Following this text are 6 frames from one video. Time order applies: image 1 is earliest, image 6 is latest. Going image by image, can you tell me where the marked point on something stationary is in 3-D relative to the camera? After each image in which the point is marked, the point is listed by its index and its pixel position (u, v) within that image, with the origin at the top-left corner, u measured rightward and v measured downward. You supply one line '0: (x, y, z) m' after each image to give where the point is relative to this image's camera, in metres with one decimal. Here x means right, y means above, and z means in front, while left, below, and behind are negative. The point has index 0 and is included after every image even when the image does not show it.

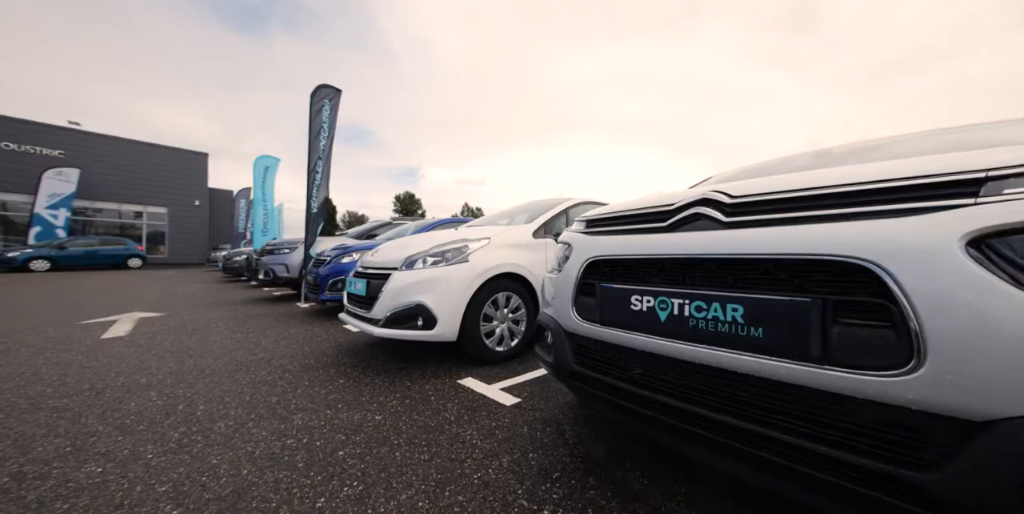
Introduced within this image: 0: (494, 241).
0: (-0.1, +0.1, +3.0) m
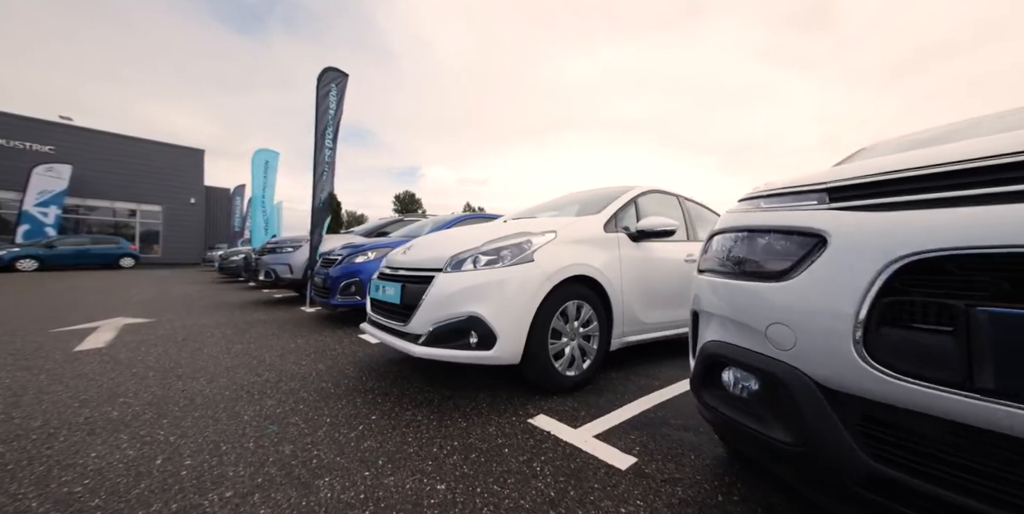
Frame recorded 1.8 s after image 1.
0: (+0.3, +0.1, +2.4) m
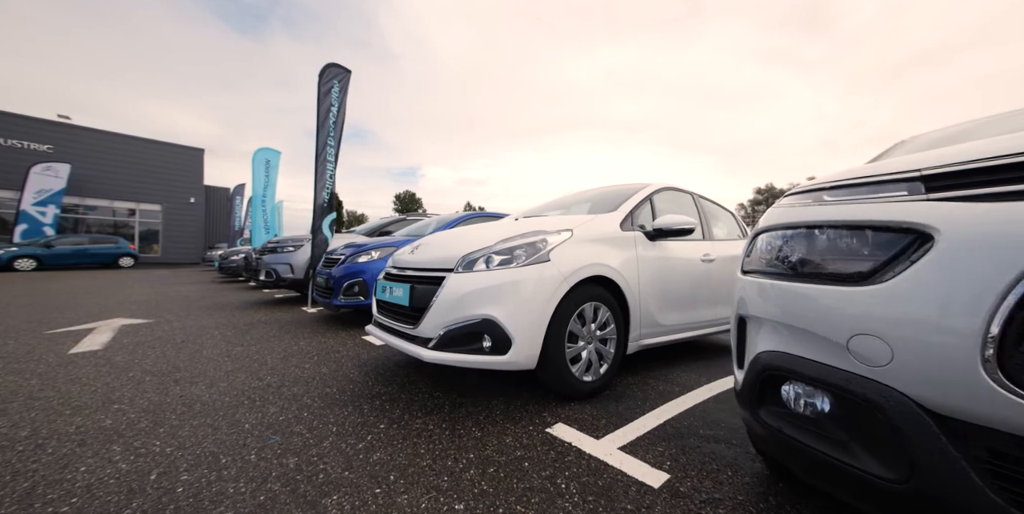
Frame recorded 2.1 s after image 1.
0: (+0.4, +0.1, +2.3) m
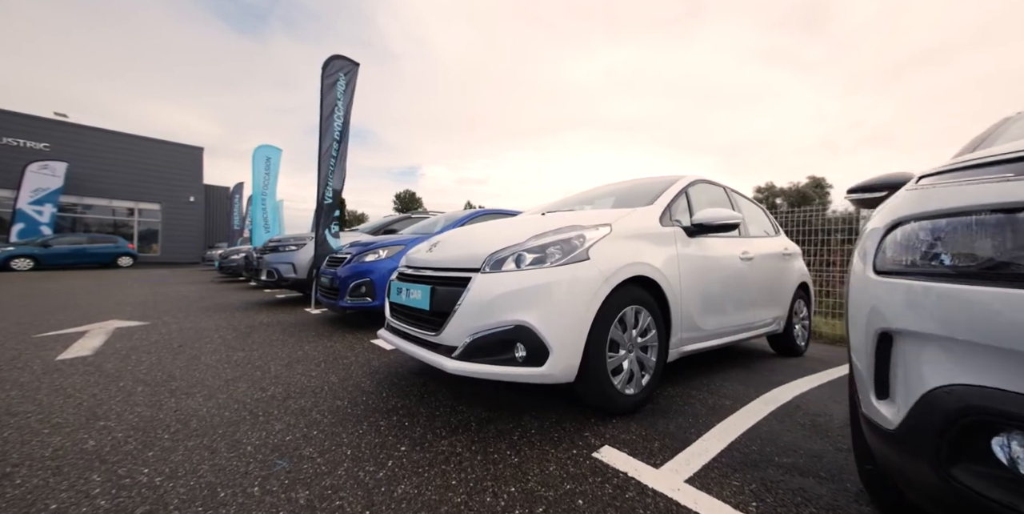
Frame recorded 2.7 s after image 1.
0: (+0.6, +0.2, +2.0) m
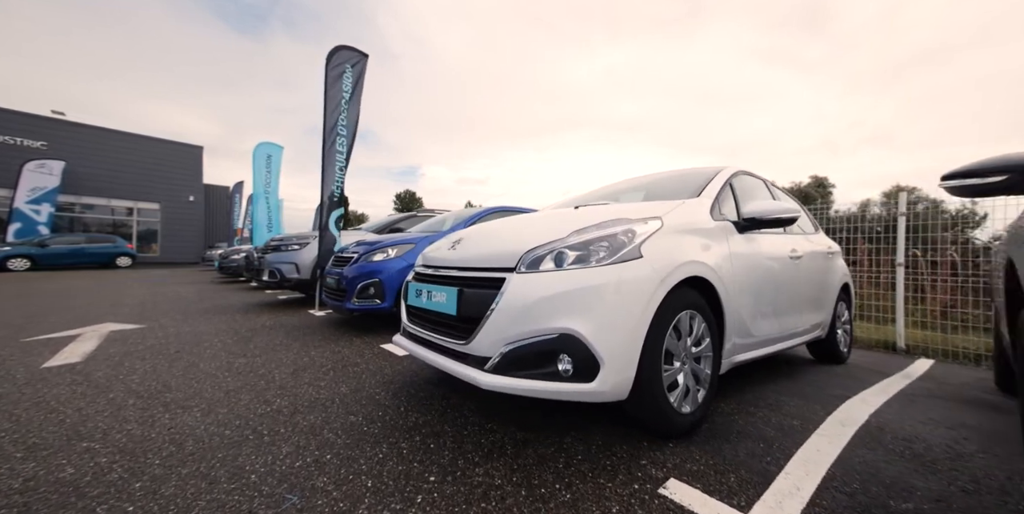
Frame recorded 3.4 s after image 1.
0: (+0.8, +0.2, +1.8) m
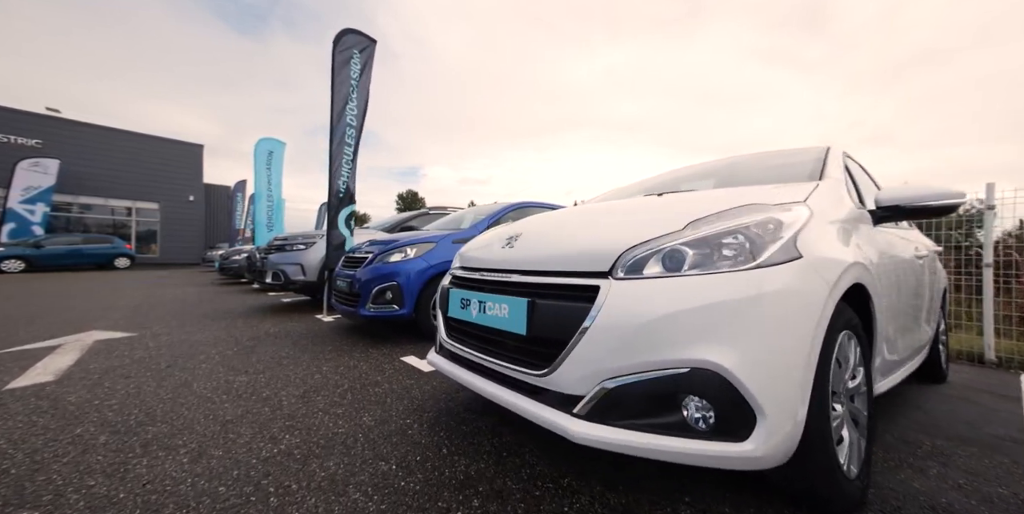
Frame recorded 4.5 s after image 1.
0: (+1.1, +0.2, +1.3) m
